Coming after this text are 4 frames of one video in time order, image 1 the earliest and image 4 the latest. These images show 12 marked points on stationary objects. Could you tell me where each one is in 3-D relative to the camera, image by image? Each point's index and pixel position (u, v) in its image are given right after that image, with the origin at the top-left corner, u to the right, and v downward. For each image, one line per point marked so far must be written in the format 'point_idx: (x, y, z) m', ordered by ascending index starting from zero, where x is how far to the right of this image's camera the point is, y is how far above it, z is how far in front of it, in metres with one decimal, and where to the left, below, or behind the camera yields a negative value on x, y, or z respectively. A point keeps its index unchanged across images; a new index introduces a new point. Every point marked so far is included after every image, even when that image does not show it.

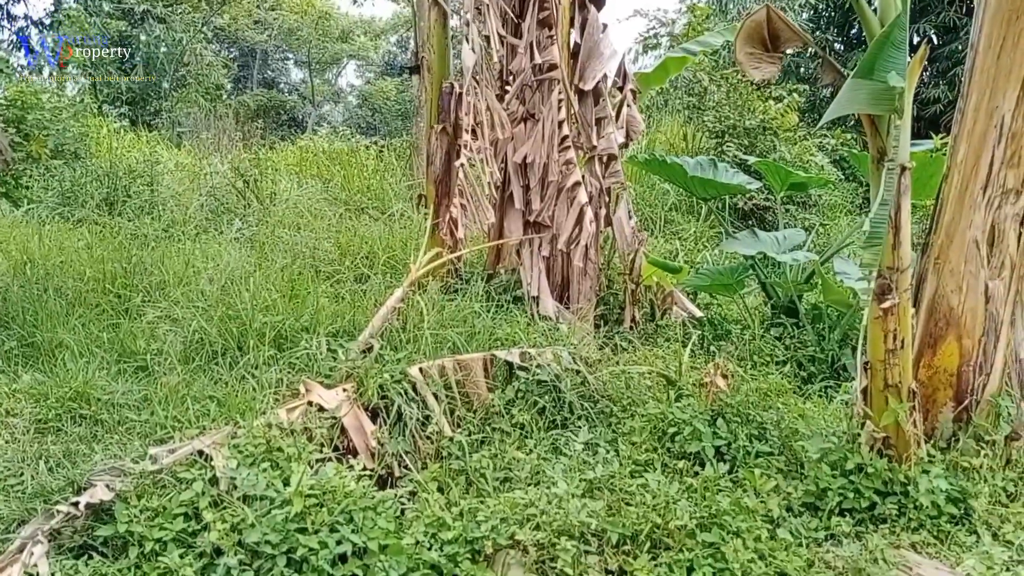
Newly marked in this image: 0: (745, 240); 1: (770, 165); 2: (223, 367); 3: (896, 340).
0: (+1.0, +0.2, +5.0) m
1: (+1.1, +0.5, +5.2) m
2: (-0.8, -0.2, +3.2) m
3: (+0.9, -0.1, +2.7) m
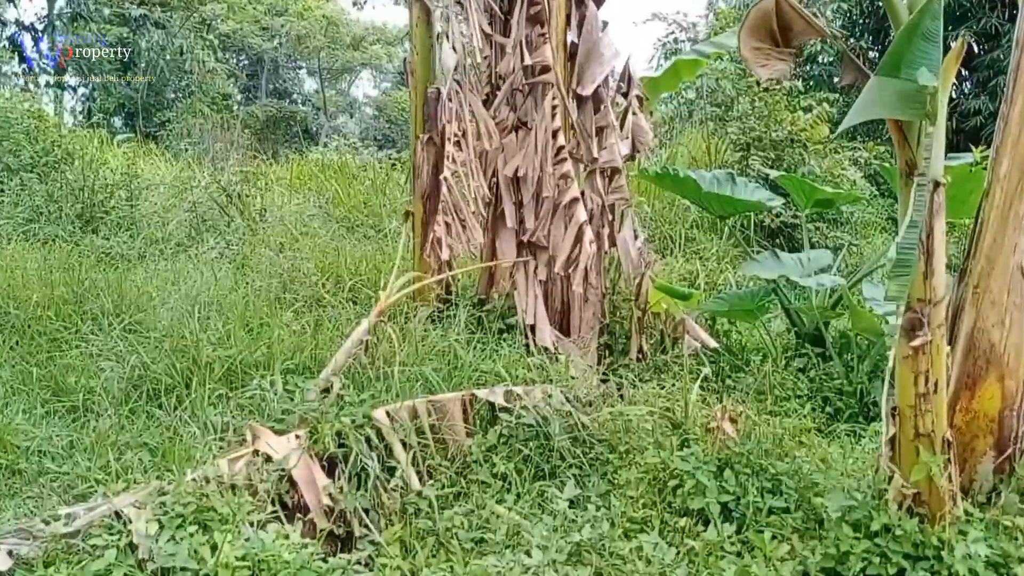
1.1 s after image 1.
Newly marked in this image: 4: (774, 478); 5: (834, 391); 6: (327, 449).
0: (+1.0, +0.1, +4.6) m
1: (+1.1, +0.4, +4.9) m
2: (-0.9, -0.3, +2.9) m
3: (+0.8, -0.2, +2.3) m
4: (+0.6, -0.4, +2.6) m
5: (+1.2, -0.4, +4.3) m
6: (-0.4, -0.4, +2.6) m
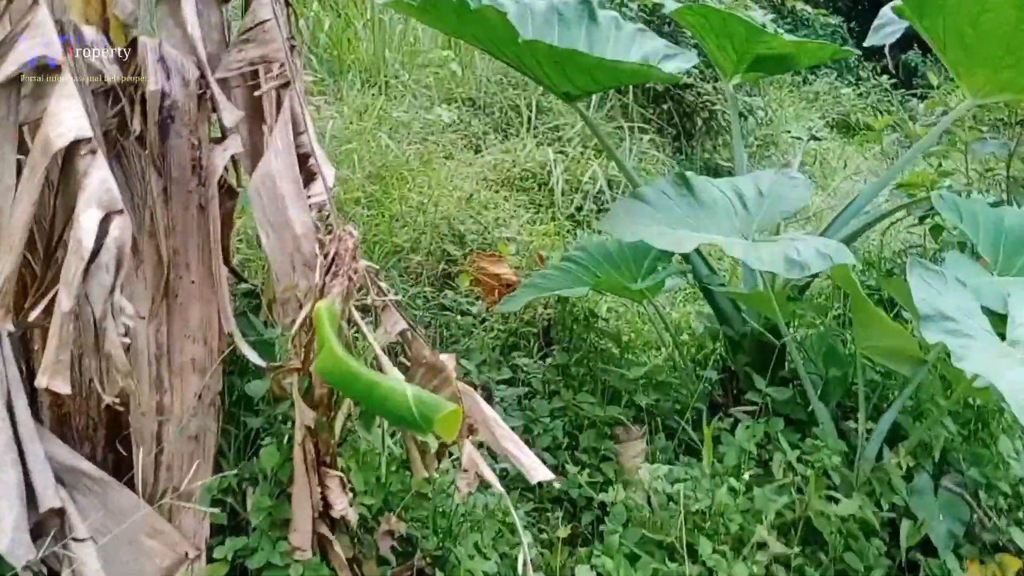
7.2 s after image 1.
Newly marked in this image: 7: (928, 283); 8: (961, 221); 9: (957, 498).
0: (+0.3, +0.2, +2.0) m
1: (+0.4, +0.5, +2.2) m
2: (-1.4, -0.5, +0.2) m
3: (+0.3, -0.4, -0.3) m
4: (+0.1, -0.6, +0.1) m
5: (+0.5, -0.4, +1.8) m
6: (-0.9, -0.6, -0.1) m
7: (+0.6, 0.0, +1.7) m
8: (+0.7, +0.1, +1.9) m
9: (+0.7, -0.3, +1.9) m
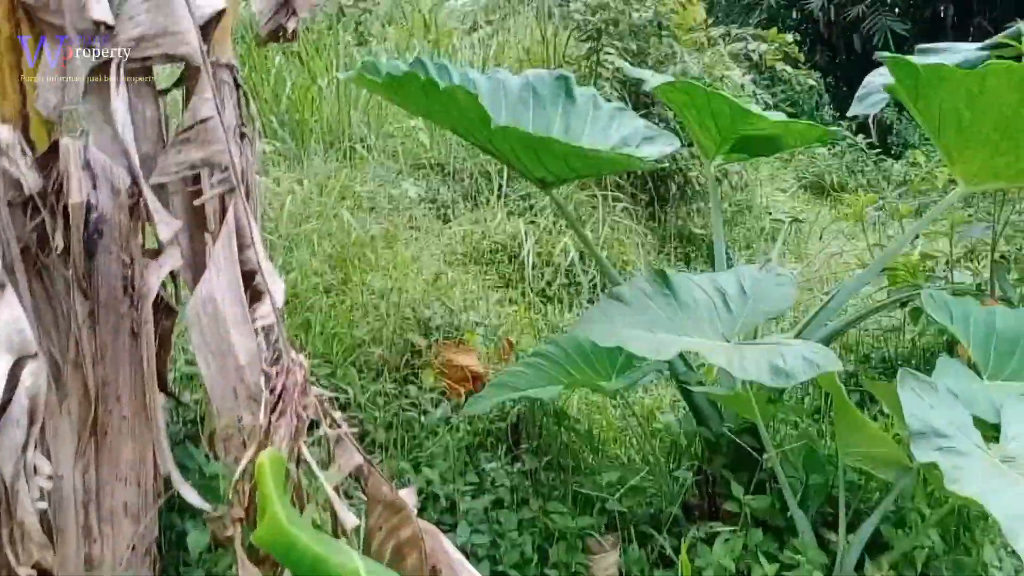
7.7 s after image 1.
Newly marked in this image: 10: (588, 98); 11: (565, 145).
0: (+0.2, 0.0, +1.9) m
1: (+0.3, +0.3, +2.1) m
2: (-1.4, -0.6, 0.0) m
3: (+0.4, -0.5, -0.4) m
4: (+0.1, -0.7, -0.1) m
5: (+0.5, -0.5, +1.7) m
6: (-0.9, -0.7, -0.2) m
7: (+0.5, -0.1, +1.6) m
8: (+0.7, 0.0, +1.8) m
9: (+0.7, -0.5, +1.8) m
10: (+0.1, +0.3, +2.2) m
11: (+0.1, +0.2, +1.8) m
